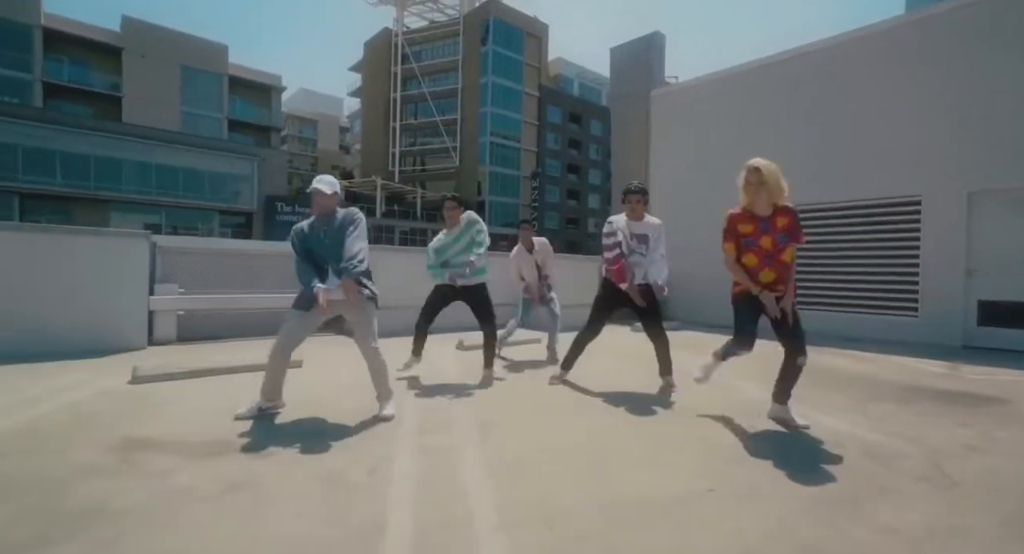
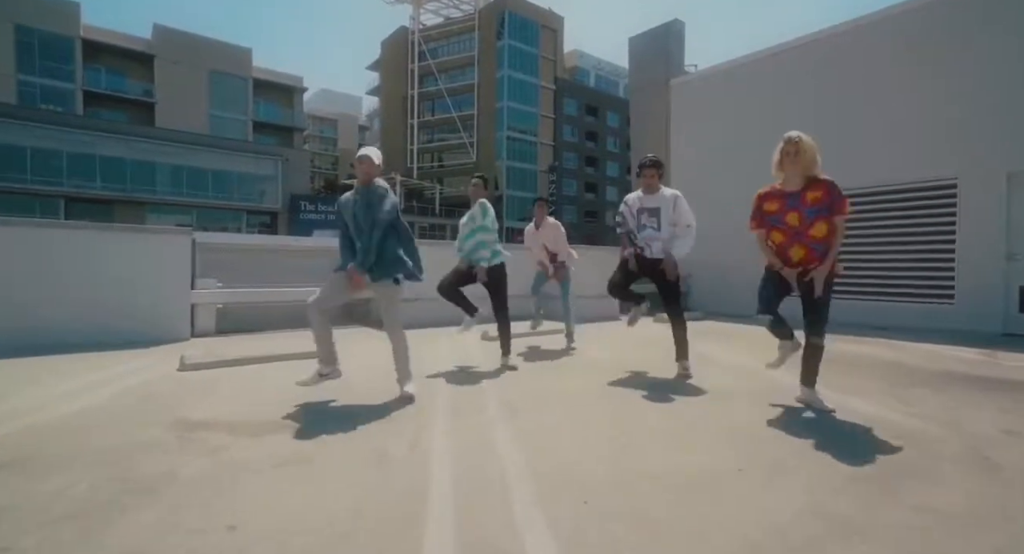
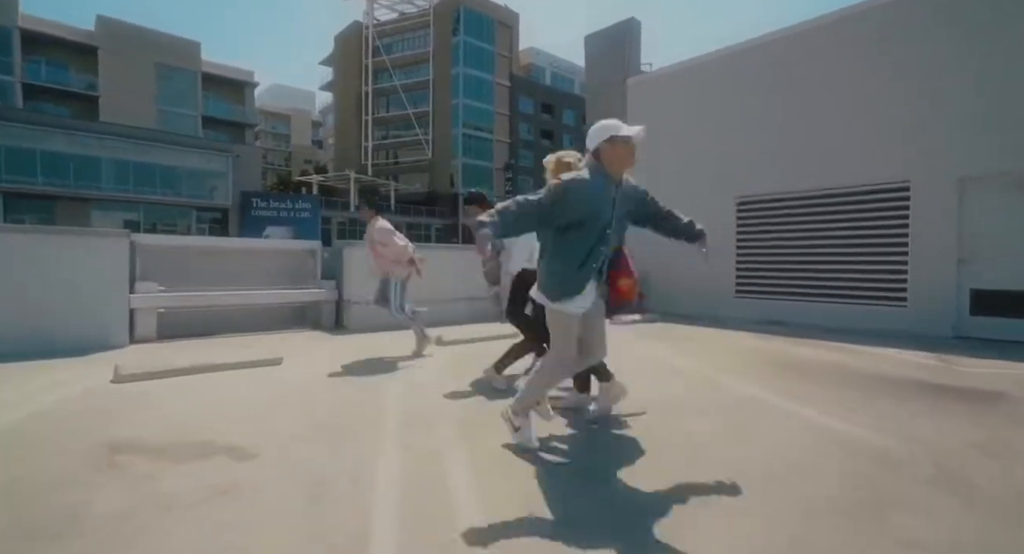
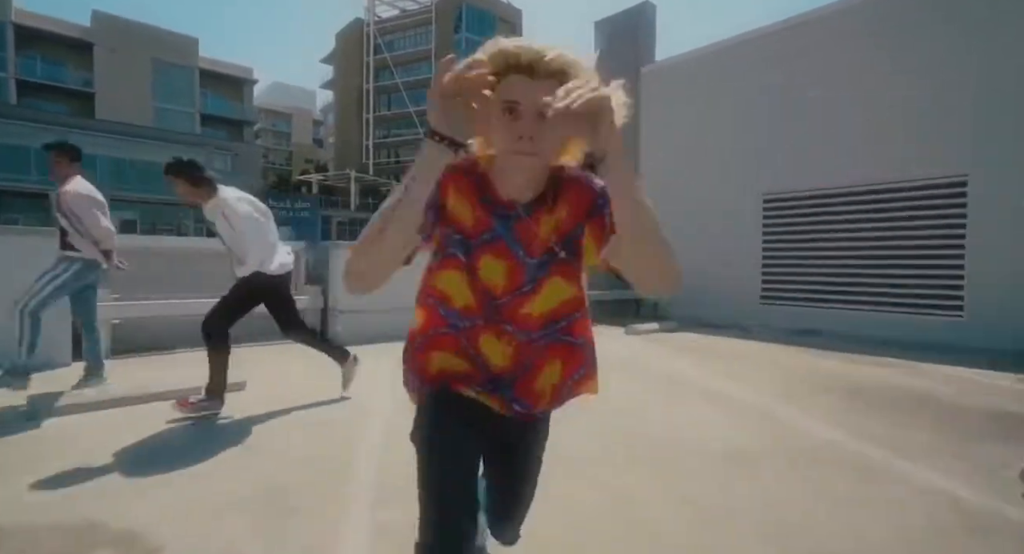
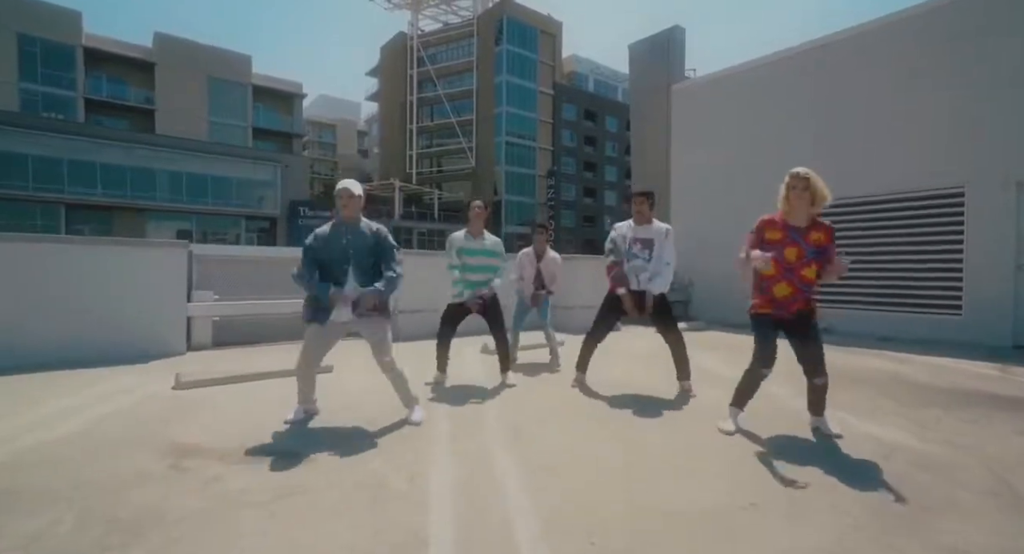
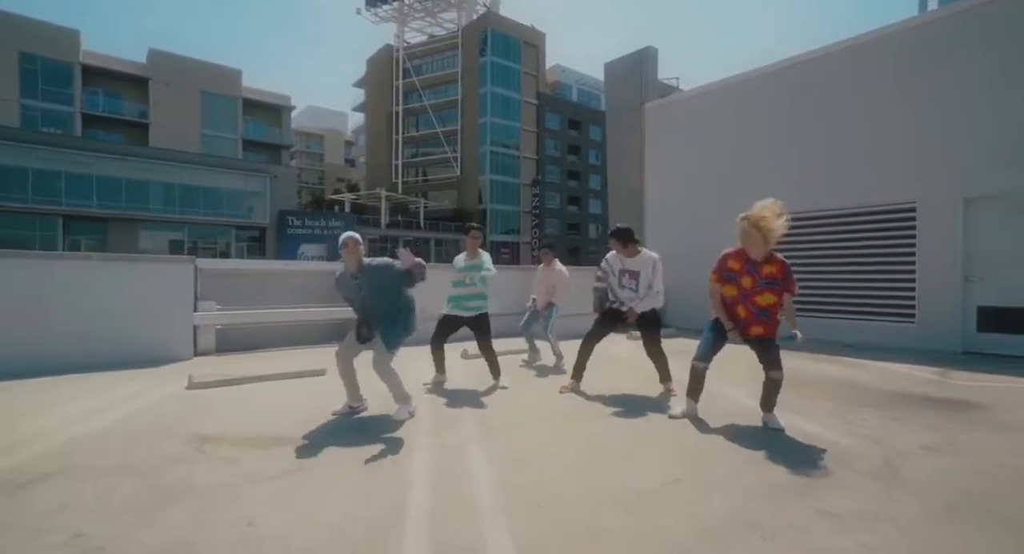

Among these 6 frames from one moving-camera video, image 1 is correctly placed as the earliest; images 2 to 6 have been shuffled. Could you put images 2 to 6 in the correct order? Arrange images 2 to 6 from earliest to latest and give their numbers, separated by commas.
2, 5, 6, 3, 4
